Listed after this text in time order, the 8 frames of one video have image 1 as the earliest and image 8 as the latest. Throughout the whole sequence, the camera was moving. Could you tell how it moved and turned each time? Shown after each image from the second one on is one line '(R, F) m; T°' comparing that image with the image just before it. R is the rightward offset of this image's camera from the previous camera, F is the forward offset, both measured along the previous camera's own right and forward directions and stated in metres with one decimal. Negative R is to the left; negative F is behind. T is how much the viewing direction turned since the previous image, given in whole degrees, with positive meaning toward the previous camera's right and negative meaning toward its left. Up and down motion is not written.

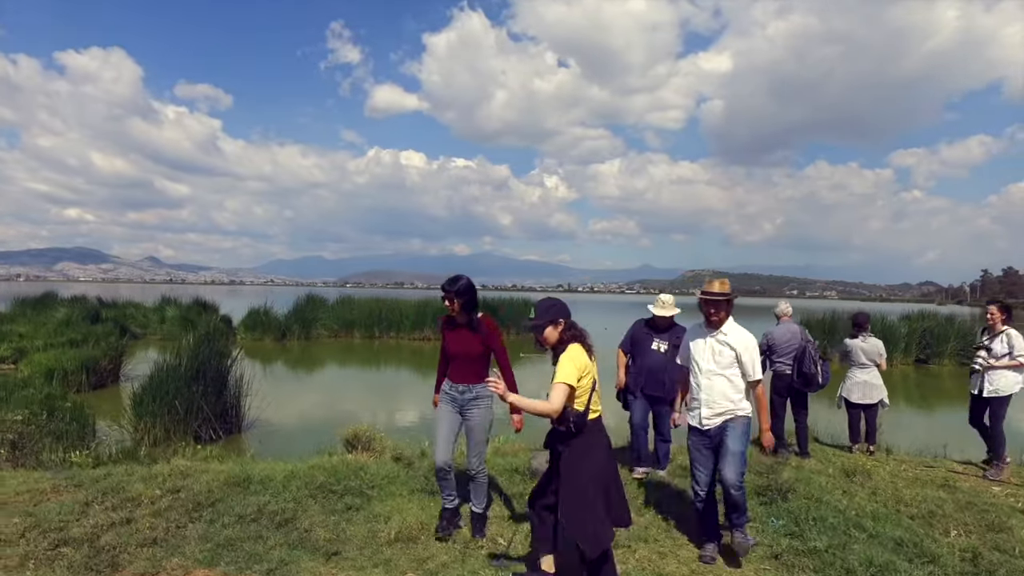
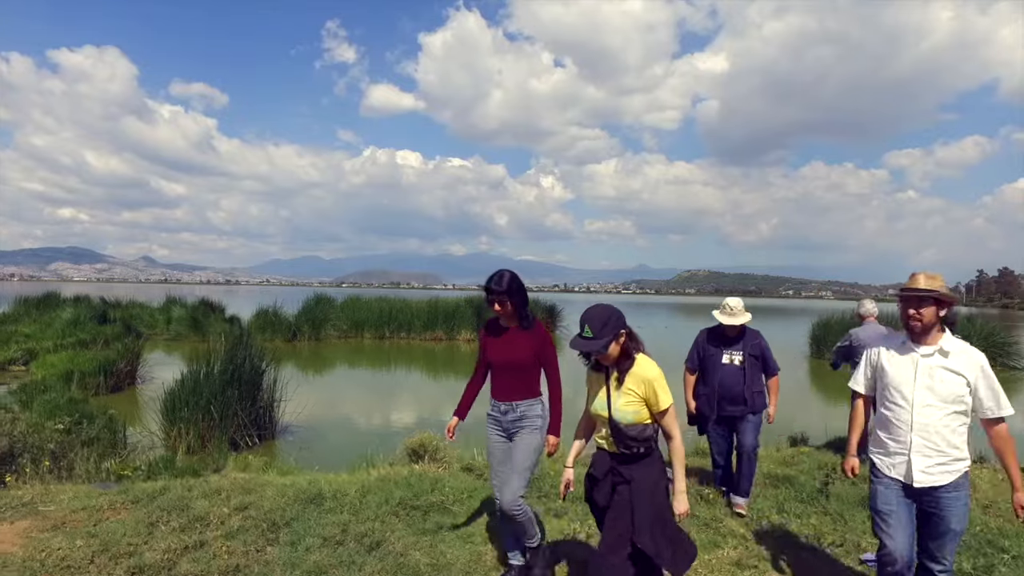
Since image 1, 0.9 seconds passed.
(-0.8, +0.4) m; 0°
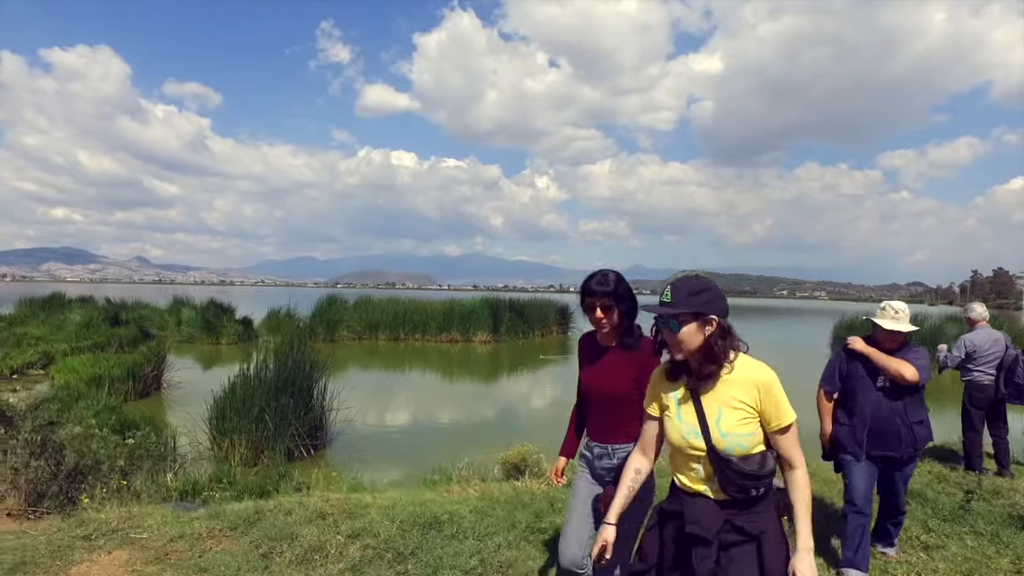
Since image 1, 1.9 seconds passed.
(-1.0, +0.4) m; +1°
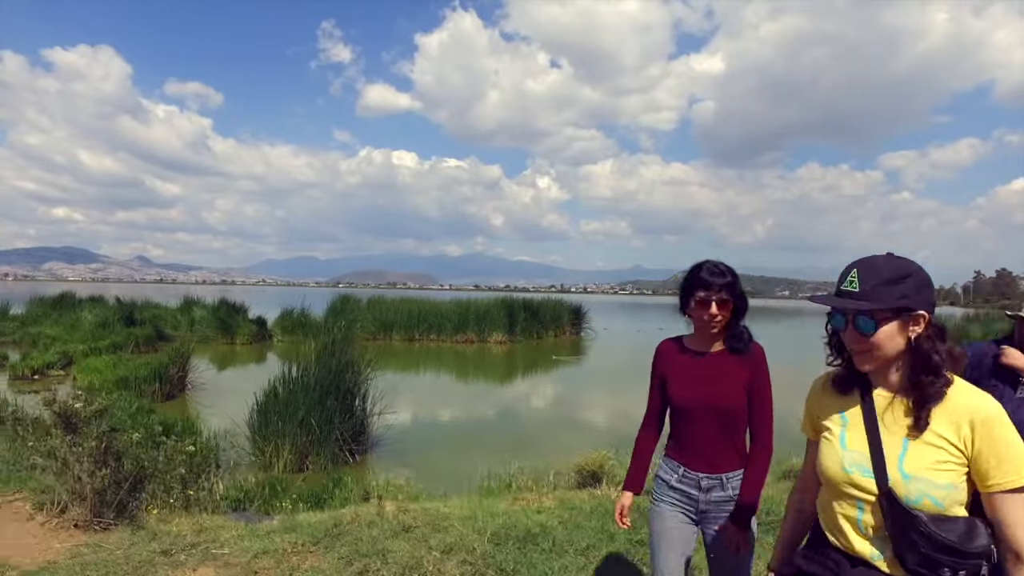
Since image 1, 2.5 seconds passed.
(-0.7, +0.2) m; 0°
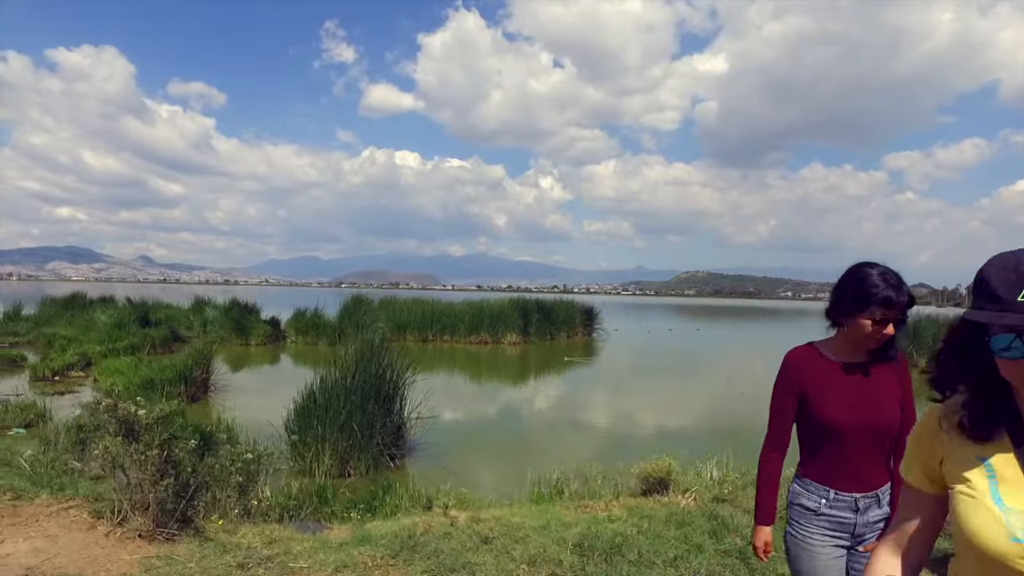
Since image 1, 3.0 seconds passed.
(-0.6, +0.2) m; 0°
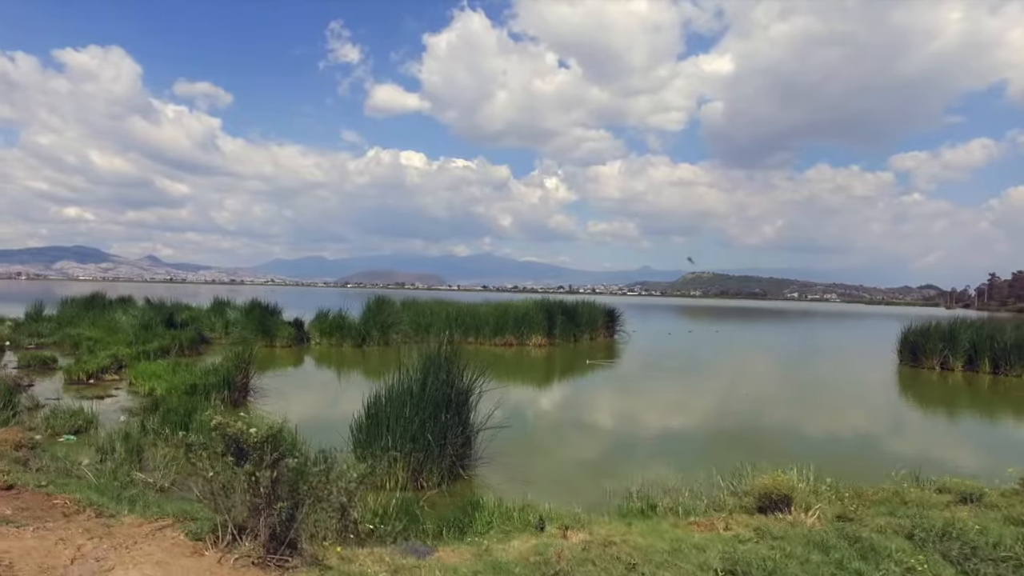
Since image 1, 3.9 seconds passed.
(-0.9, +0.3) m; 0°
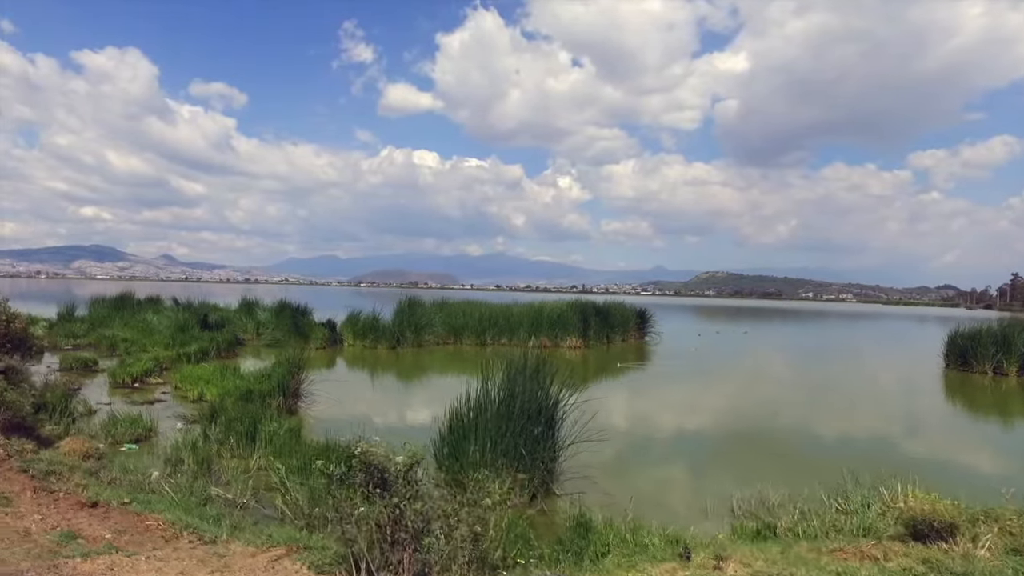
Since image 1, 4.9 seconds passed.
(-1.0, +0.4) m; -1°
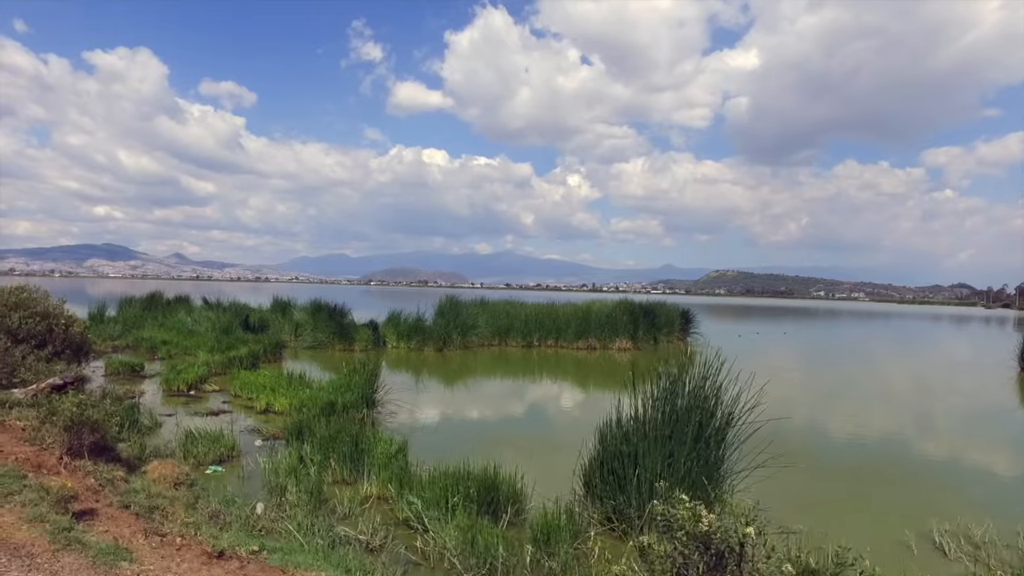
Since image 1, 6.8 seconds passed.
(-1.7, +1.1) m; -1°
